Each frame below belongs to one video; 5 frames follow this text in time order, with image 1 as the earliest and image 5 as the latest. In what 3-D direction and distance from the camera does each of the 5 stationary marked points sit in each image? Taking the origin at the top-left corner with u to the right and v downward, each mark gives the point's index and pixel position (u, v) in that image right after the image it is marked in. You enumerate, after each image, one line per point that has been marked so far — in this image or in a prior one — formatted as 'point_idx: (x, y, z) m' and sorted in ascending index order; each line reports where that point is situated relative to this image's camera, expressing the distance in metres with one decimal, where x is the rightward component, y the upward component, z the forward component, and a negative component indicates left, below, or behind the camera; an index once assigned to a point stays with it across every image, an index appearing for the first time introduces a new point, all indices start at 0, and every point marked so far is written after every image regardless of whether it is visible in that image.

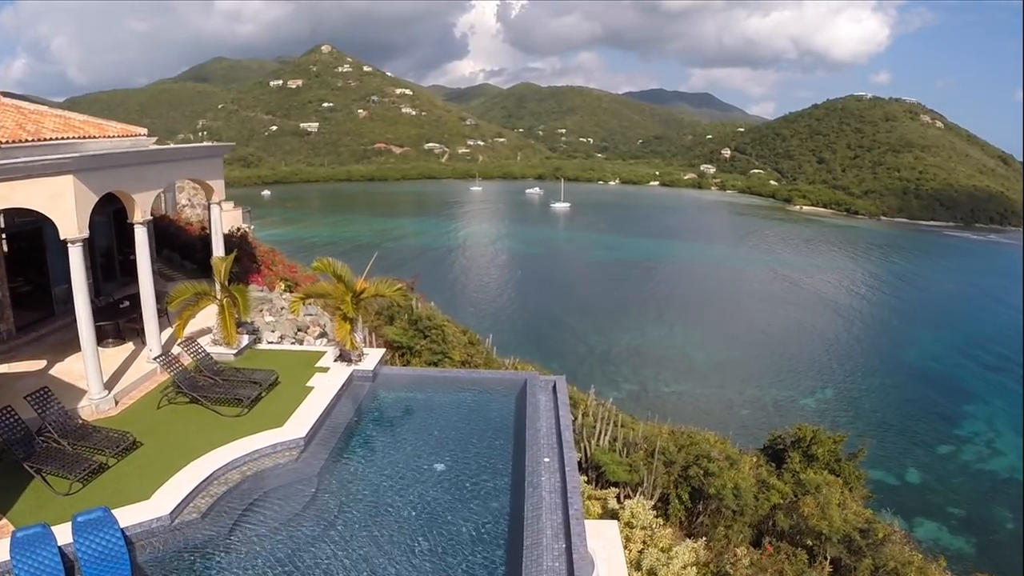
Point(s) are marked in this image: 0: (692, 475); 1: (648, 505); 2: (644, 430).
0: (+3.1, -3.2, +11.5) m
1: (+2.1, -3.3, +10.2) m
2: (+2.7, -2.9, +13.8) m
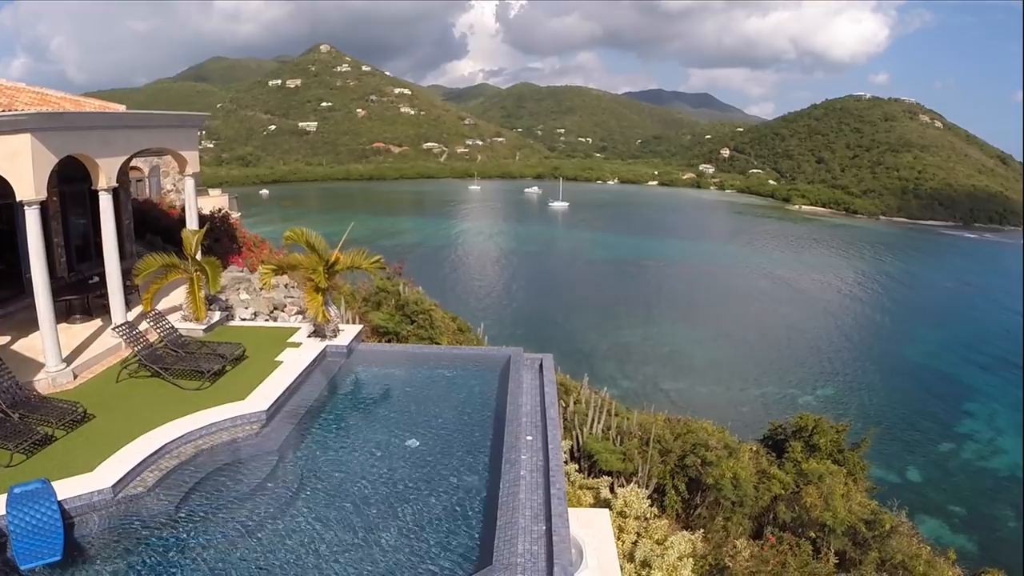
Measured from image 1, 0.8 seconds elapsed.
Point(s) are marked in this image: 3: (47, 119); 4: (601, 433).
0: (+2.9, -2.9, +11.0) m
1: (+1.9, -3.0, +9.7) m
2: (+2.5, -2.5, +13.2) m
3: (-6.2, +2.2, +8.9) m
4: (+1.6, -2.6, +12.0) m
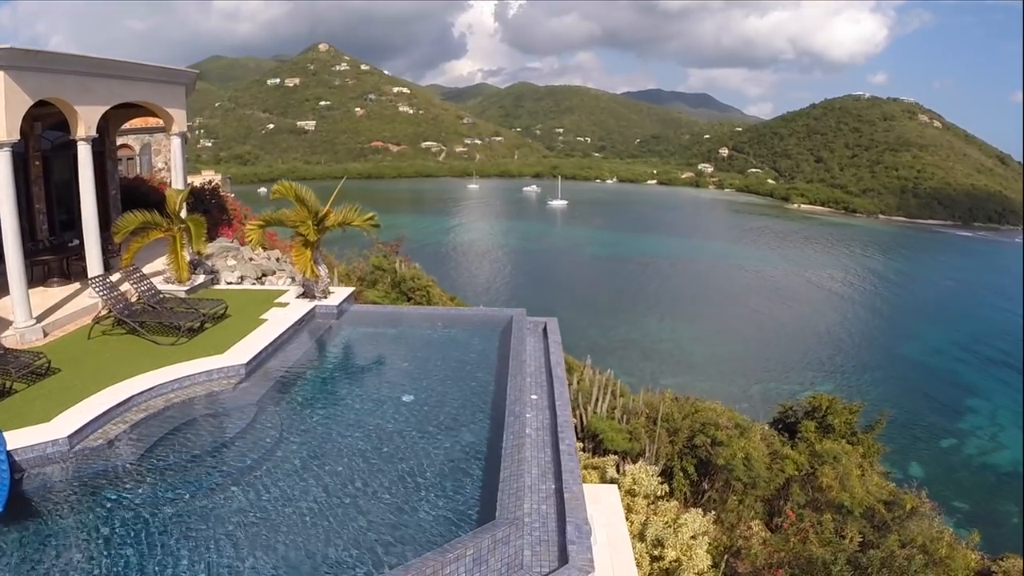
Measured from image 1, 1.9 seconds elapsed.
0: (+2.9, -2.5, +10.5) m
1: (+1.9, -2.5, +9.2) m
2: (+2.5, -2.1, +12.8) m
3: (-6.1, +2.7, +8.4) m
4: (+1.6, -2.1, +11.5) m
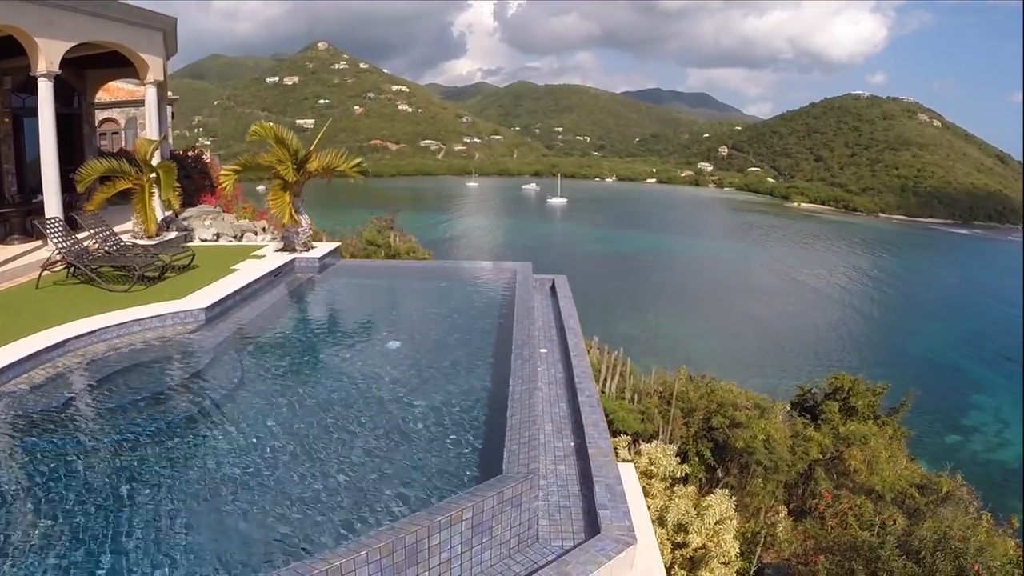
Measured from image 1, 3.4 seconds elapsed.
0: (+2.9, -2.0, +9.9) m
1: (+1.9, -2.1, +8.5) m
2: (+2.5, -1.7, +12.1) m
3: (-6.1, +3.2, +7.8) m
4: (+1.6, -1.7, +10.8) m
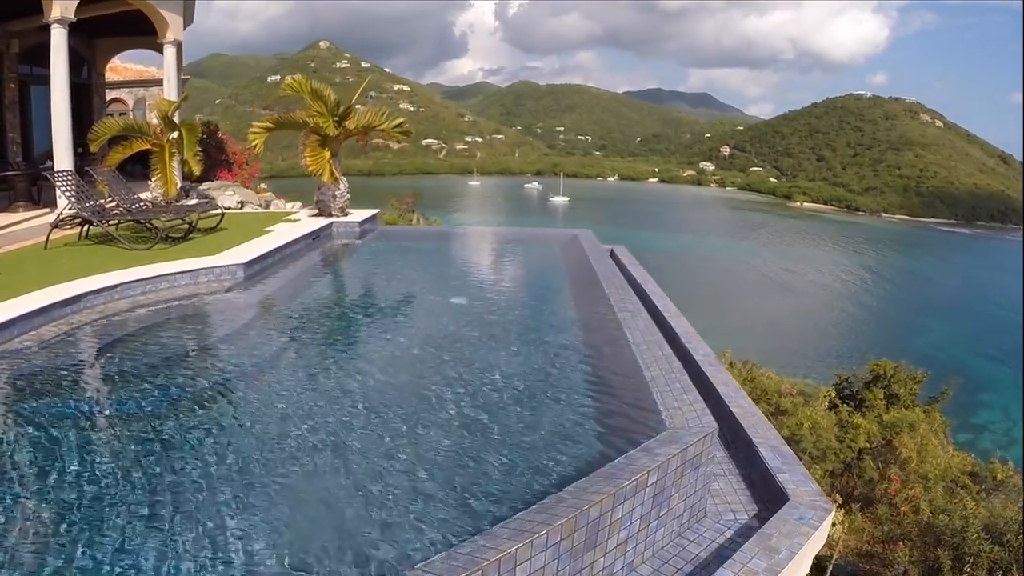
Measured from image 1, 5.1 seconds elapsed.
0: (+3.3, -1.7, +9.7) m
1: (+2.3, -1.8, +8.4) m
2: (+2.9, -1.4, +11.9) m
3: (-5.8, +3.5, +7.6) m
4: (+2.0, -1.4, +10.6) m
